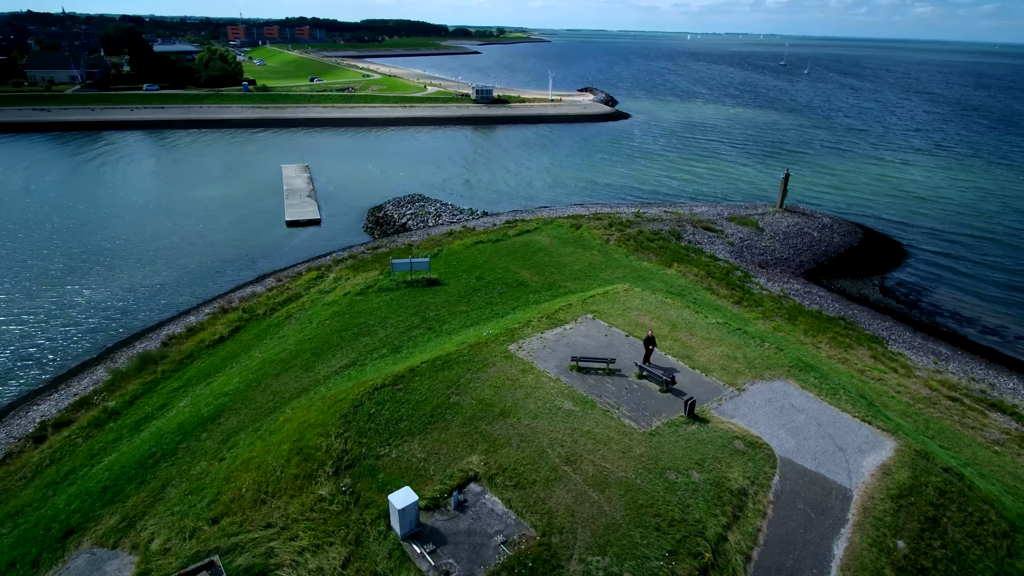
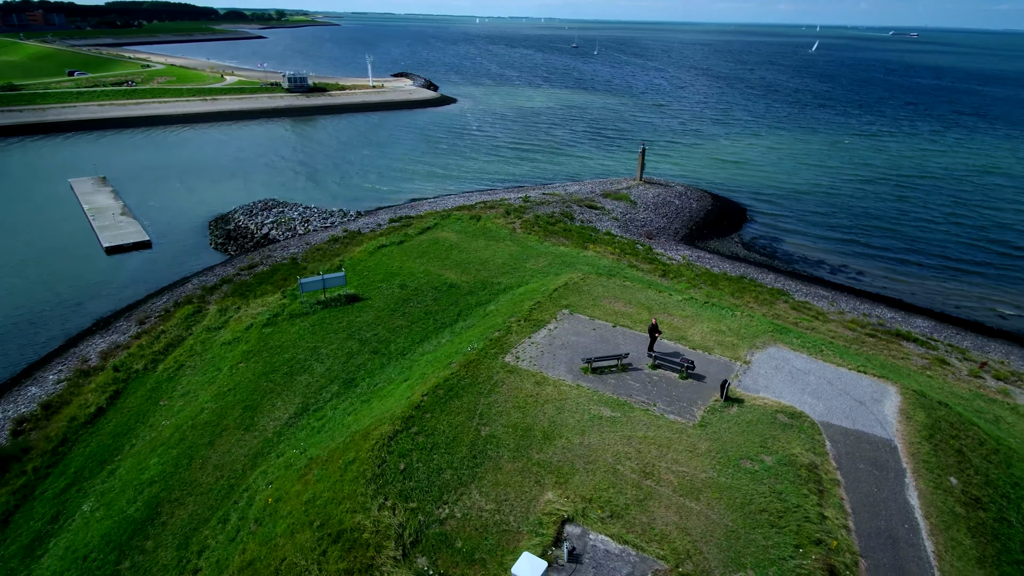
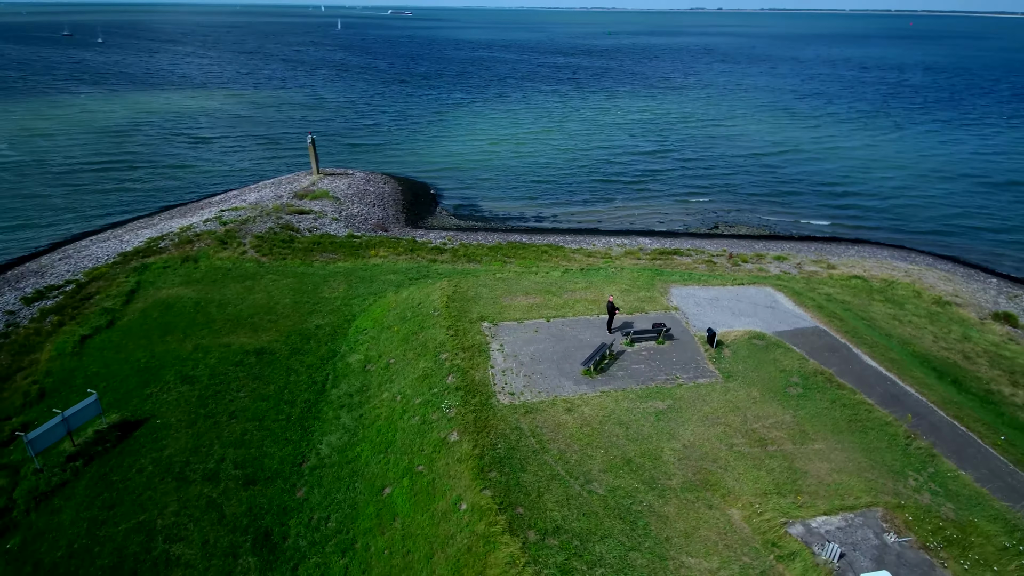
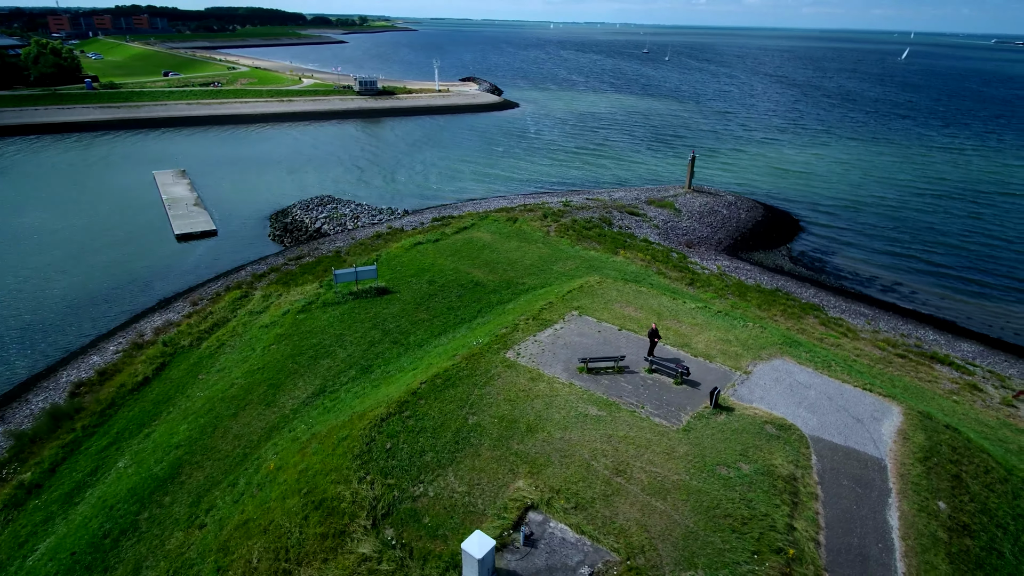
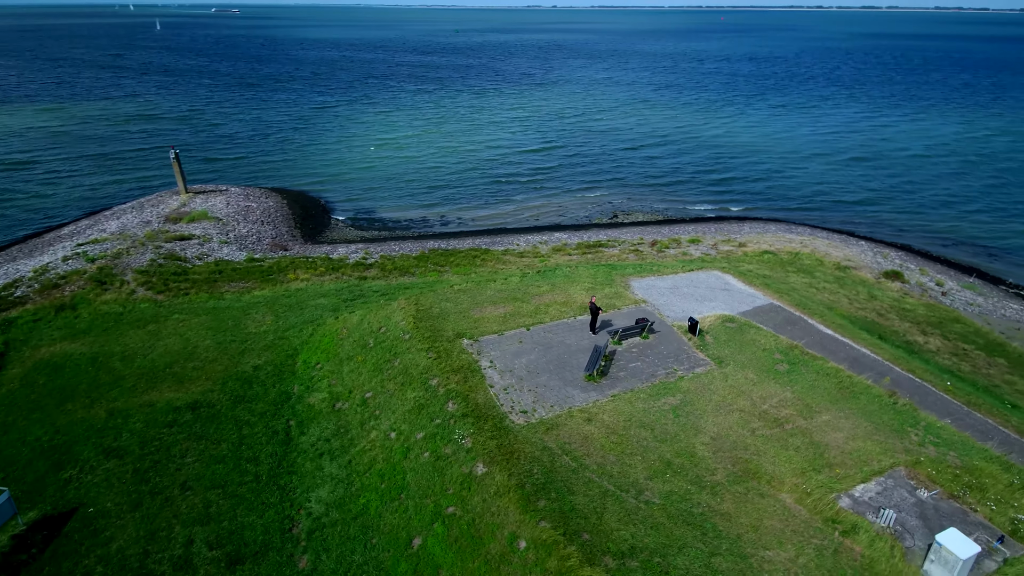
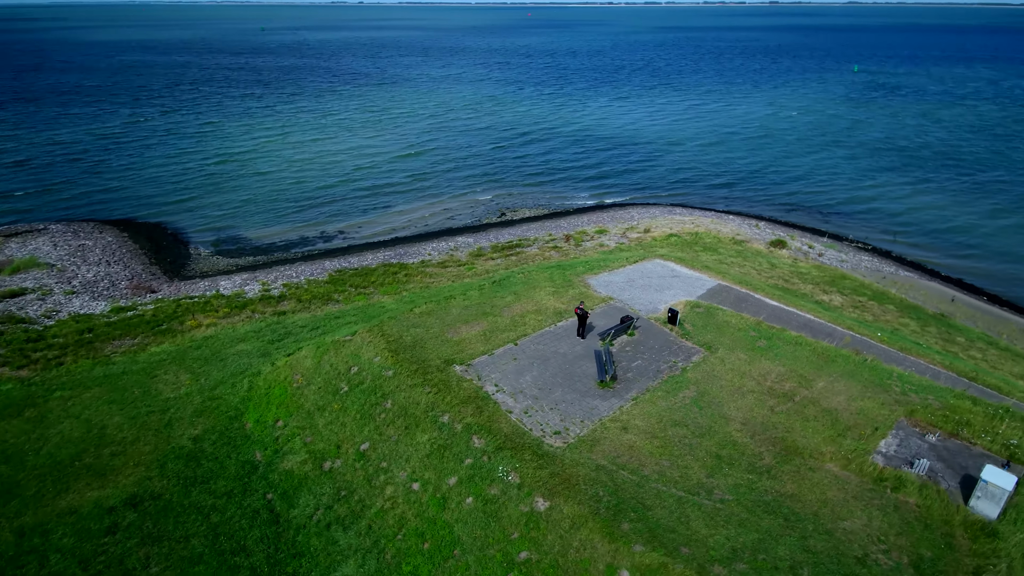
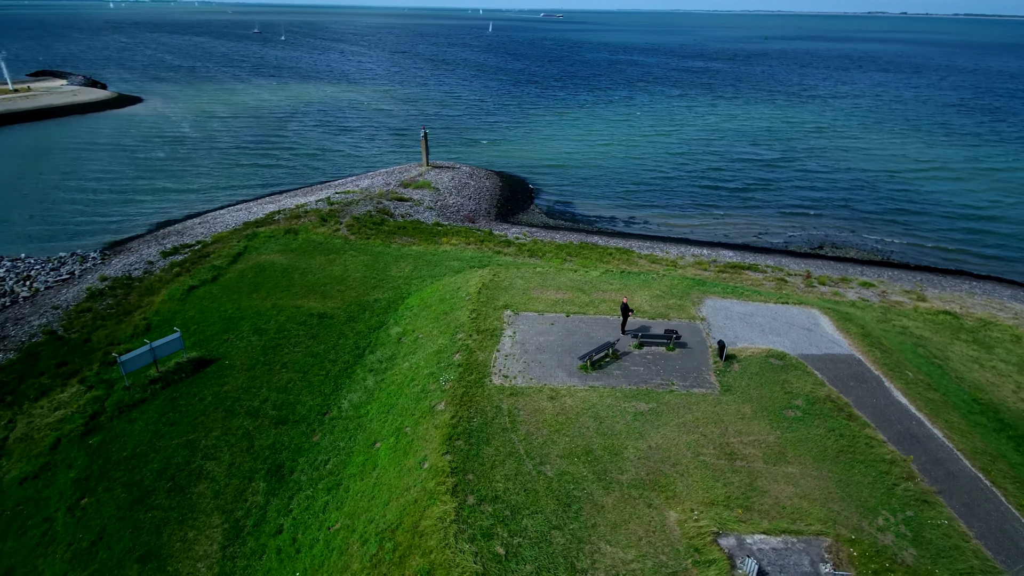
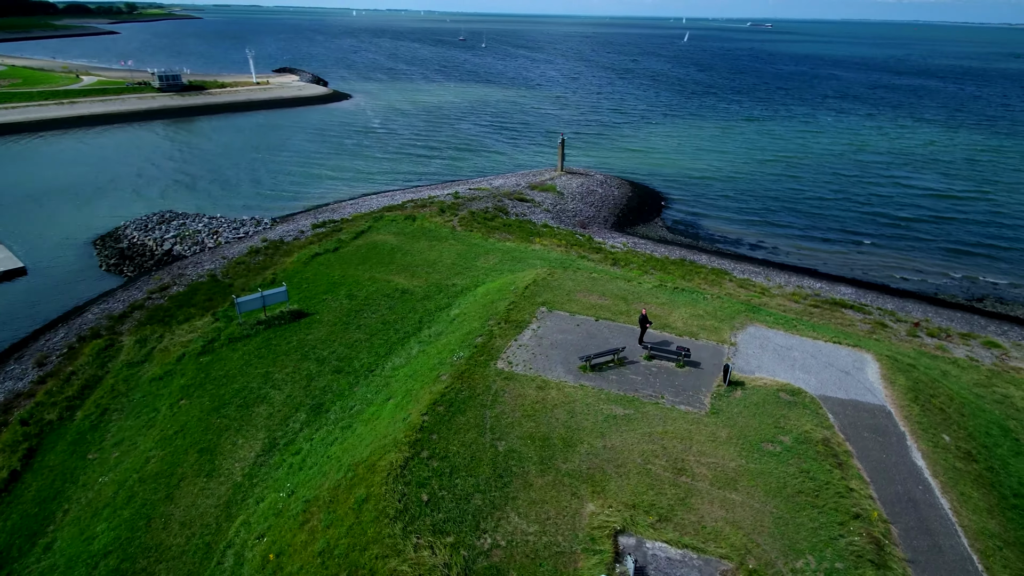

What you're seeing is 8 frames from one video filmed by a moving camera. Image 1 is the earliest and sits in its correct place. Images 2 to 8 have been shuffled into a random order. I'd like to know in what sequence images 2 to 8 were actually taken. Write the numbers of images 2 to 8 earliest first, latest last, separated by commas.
4, 2, 8, 7, 3, 5, 6
